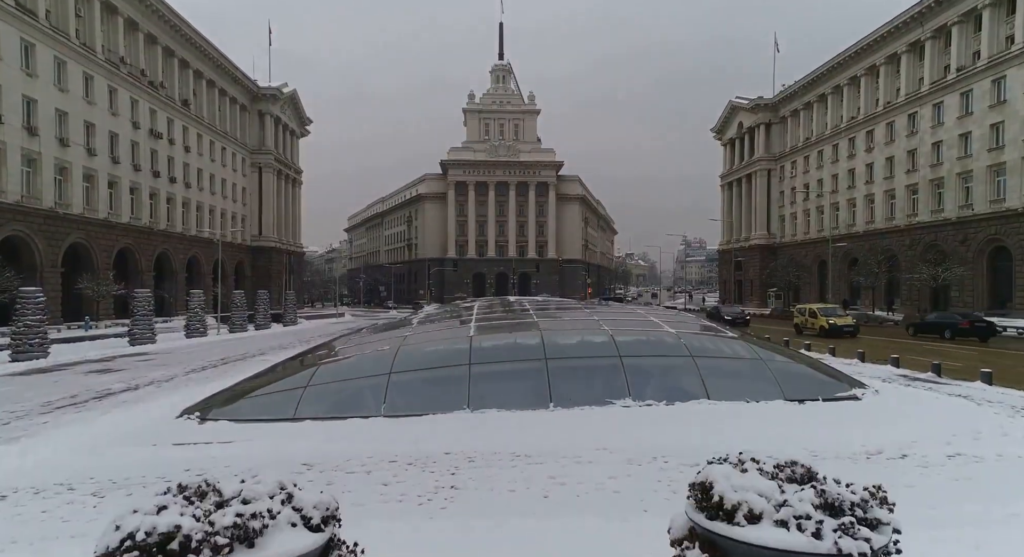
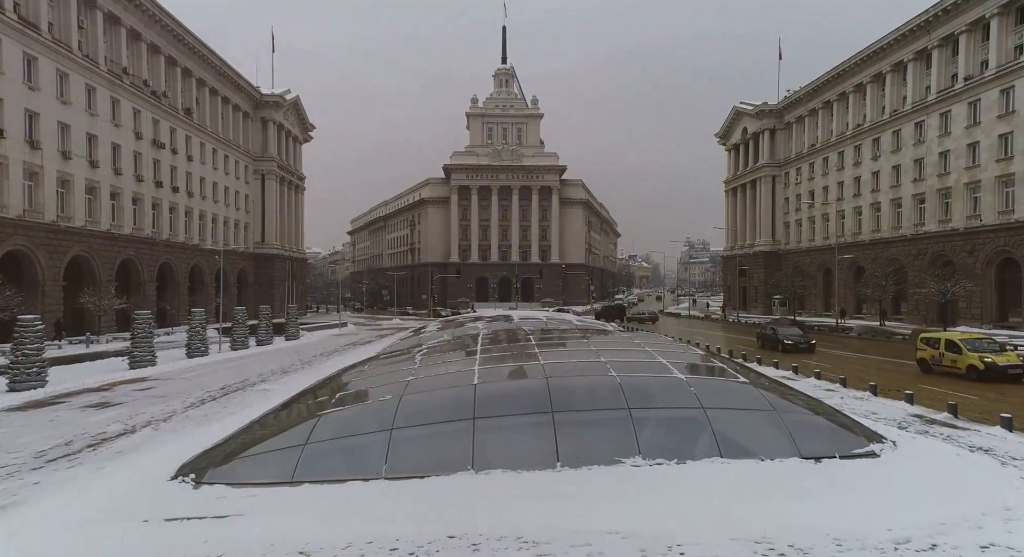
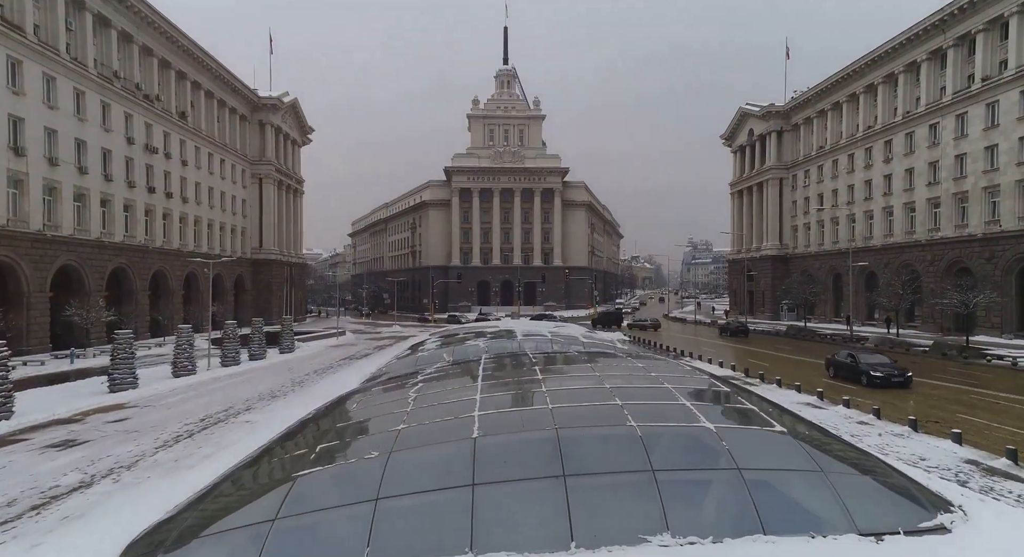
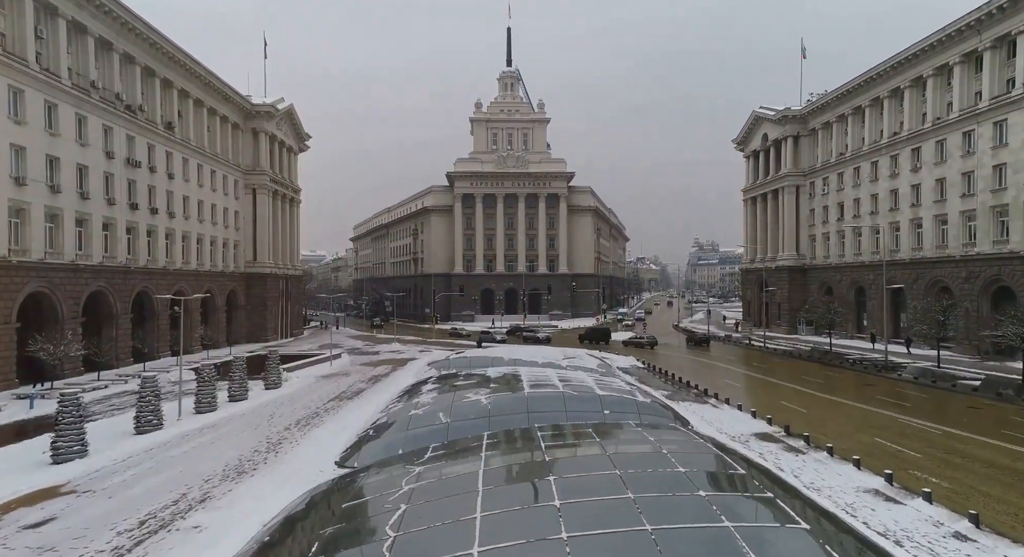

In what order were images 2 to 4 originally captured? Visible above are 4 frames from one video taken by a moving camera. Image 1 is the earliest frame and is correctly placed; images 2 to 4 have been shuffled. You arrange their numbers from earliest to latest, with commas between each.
2, 3, 4
